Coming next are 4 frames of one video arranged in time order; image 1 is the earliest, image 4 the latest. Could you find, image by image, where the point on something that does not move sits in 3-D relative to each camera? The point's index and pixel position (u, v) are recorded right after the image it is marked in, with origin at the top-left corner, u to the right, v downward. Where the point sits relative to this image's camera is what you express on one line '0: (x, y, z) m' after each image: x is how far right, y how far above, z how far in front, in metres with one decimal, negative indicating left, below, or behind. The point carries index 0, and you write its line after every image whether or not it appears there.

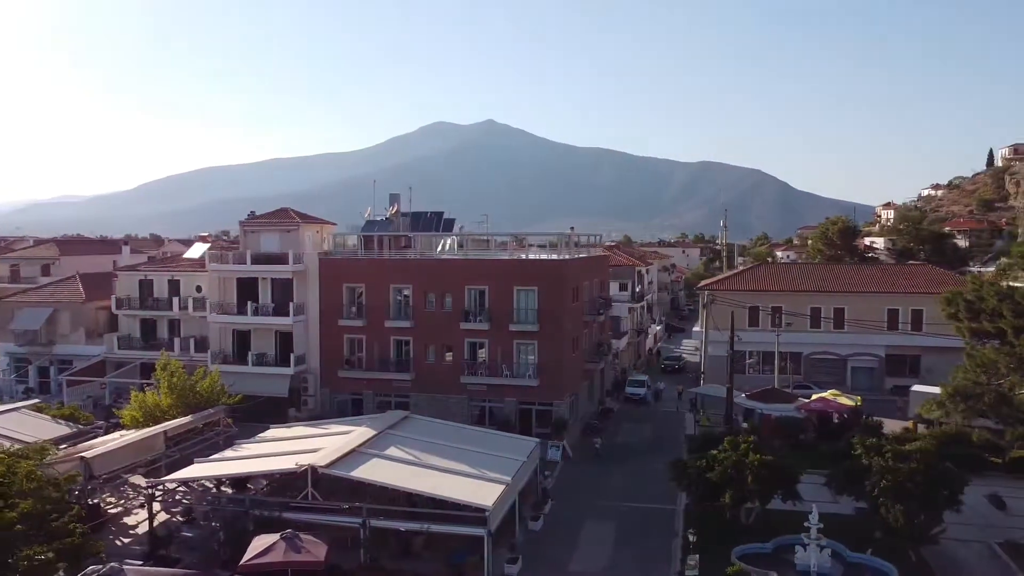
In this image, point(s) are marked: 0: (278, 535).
0: (-5.3, -5.6, +18.5) m
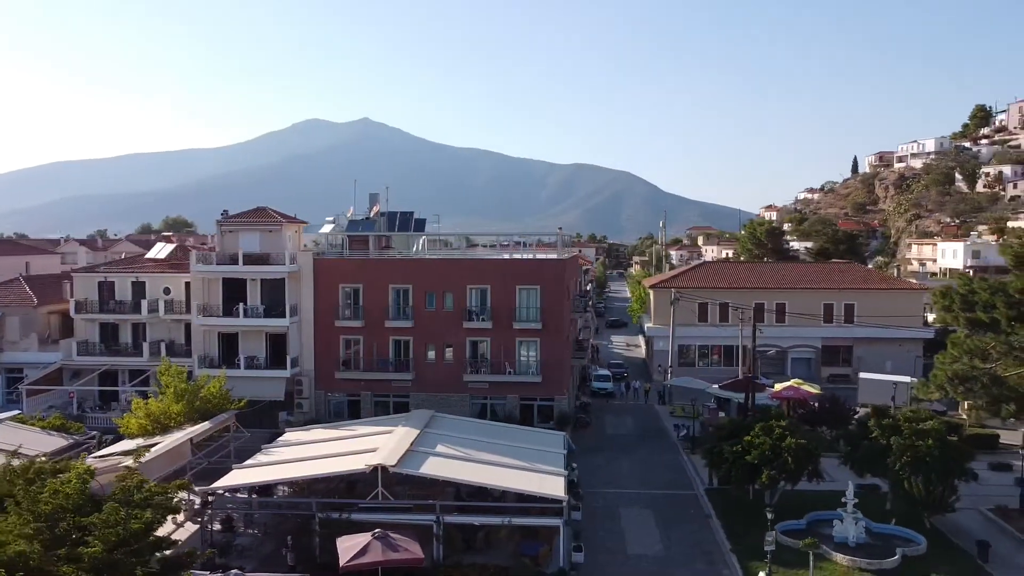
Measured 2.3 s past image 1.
0: (-3.3, -5.6, +18.5) m
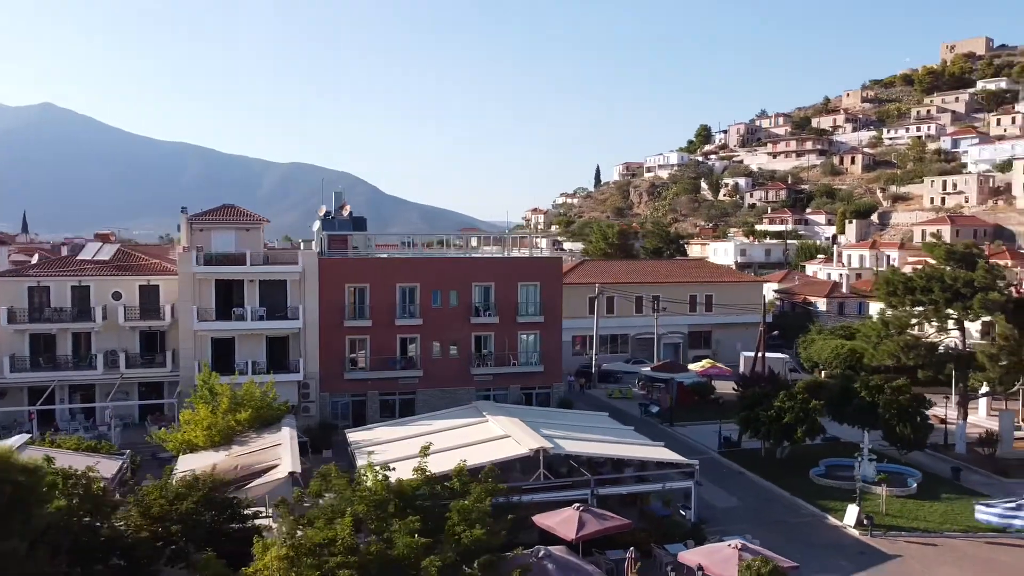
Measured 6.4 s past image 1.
0: (+1.6, -5.5, +20.2) m
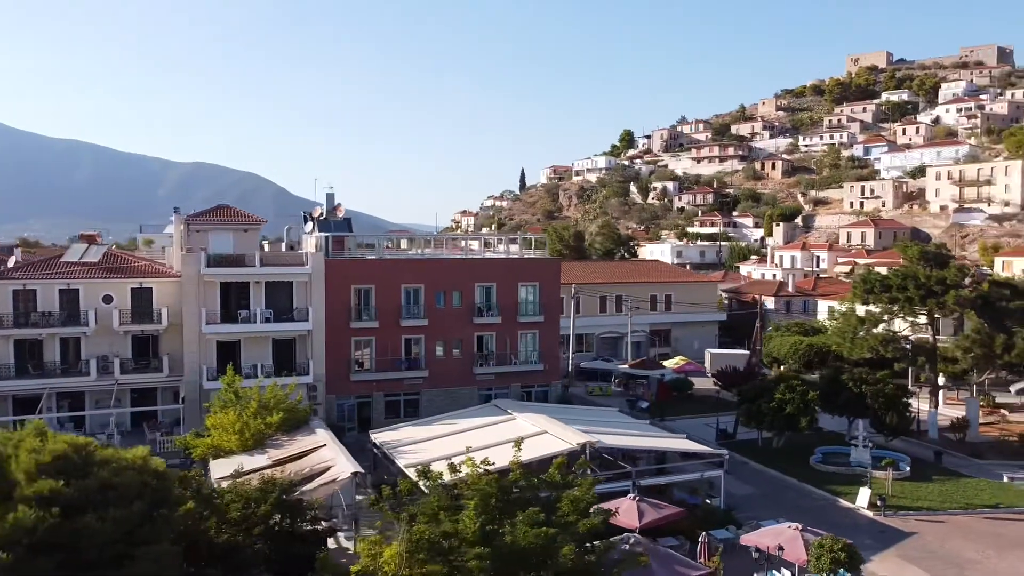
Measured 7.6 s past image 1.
0: (+3.1, -5.5, +20.9) m
